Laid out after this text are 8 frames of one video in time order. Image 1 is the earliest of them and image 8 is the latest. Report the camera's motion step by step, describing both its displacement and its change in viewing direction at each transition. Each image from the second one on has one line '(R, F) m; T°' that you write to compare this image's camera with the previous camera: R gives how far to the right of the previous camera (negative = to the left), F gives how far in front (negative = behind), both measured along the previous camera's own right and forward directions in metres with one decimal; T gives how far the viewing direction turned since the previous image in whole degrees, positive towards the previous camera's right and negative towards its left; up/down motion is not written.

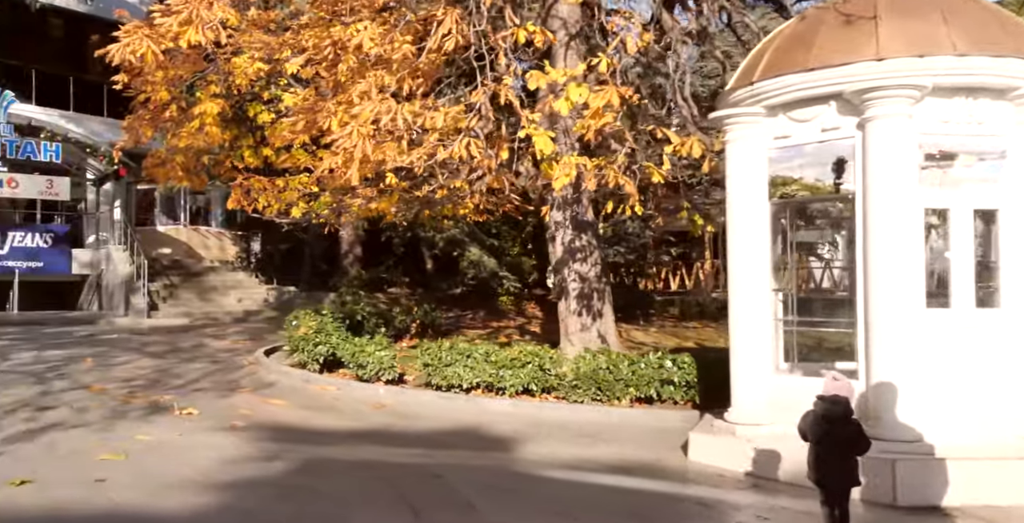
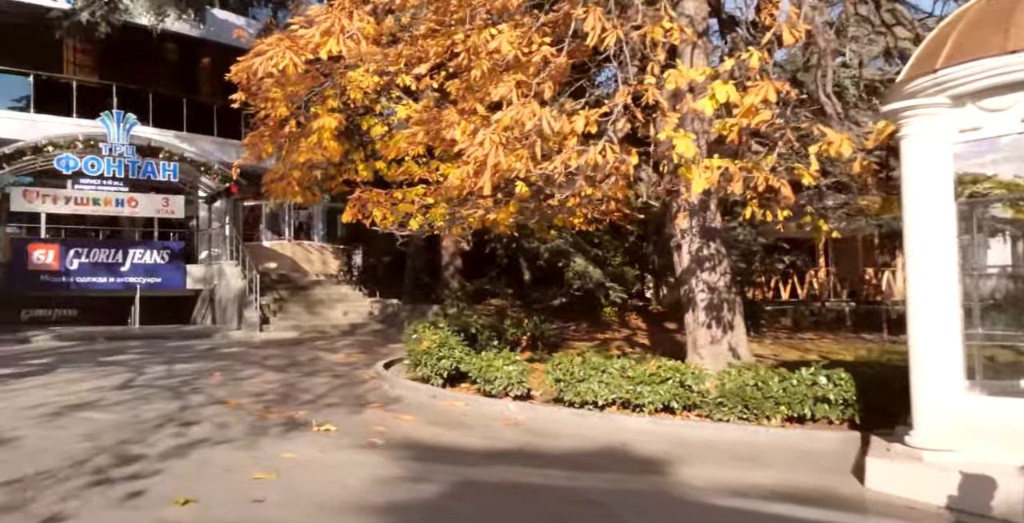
(-0.6, +0.3) m; -6°
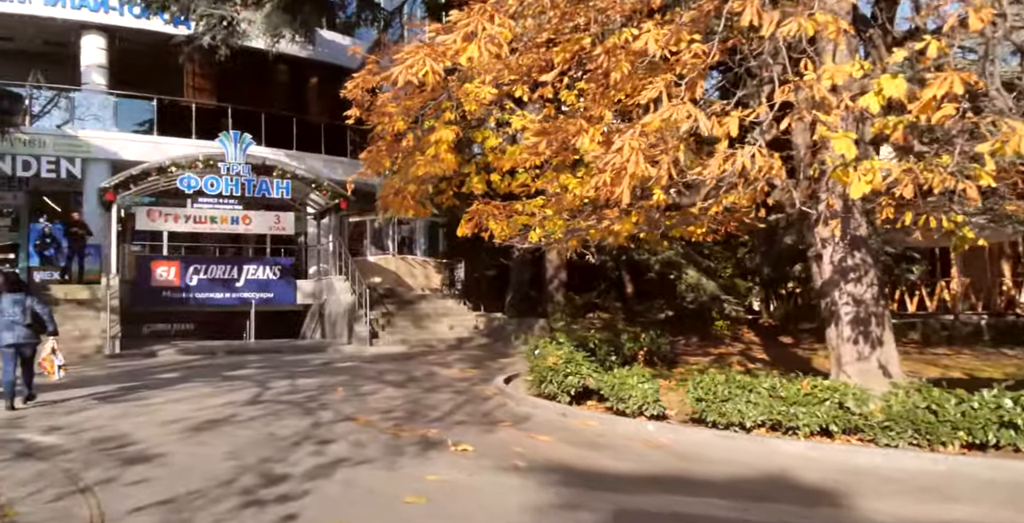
(-0.5, +0.3) m; -6°
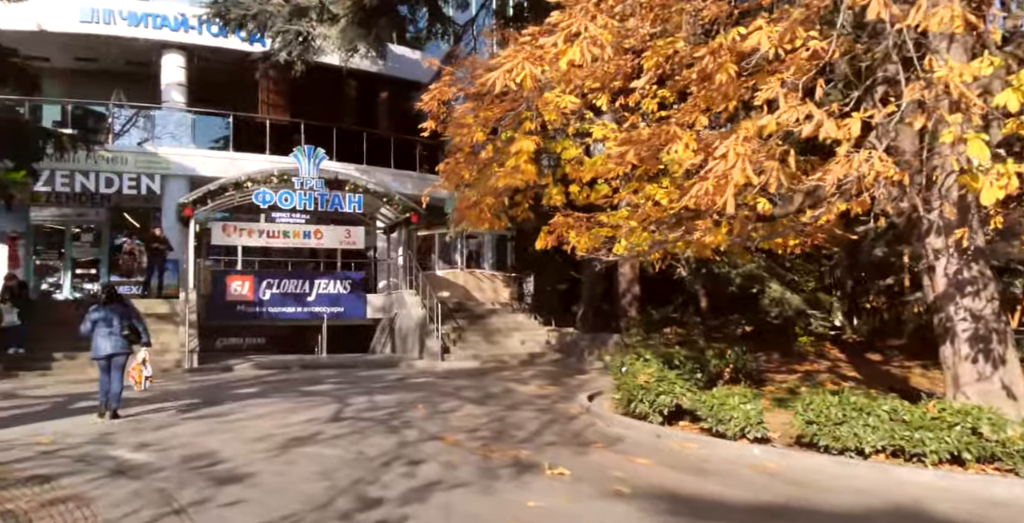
(-0.3, +0.3) m; -4°
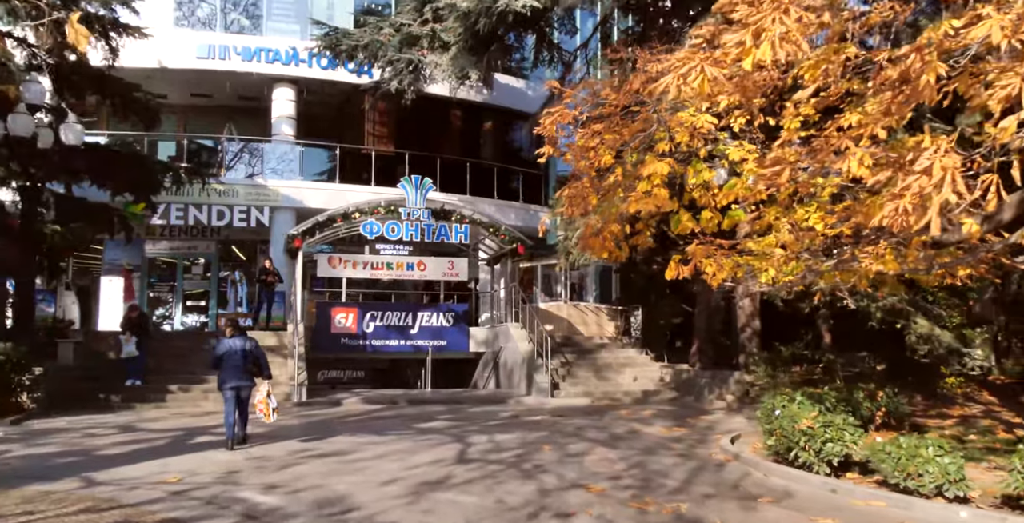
(-0.6, +0.6) m; -6°
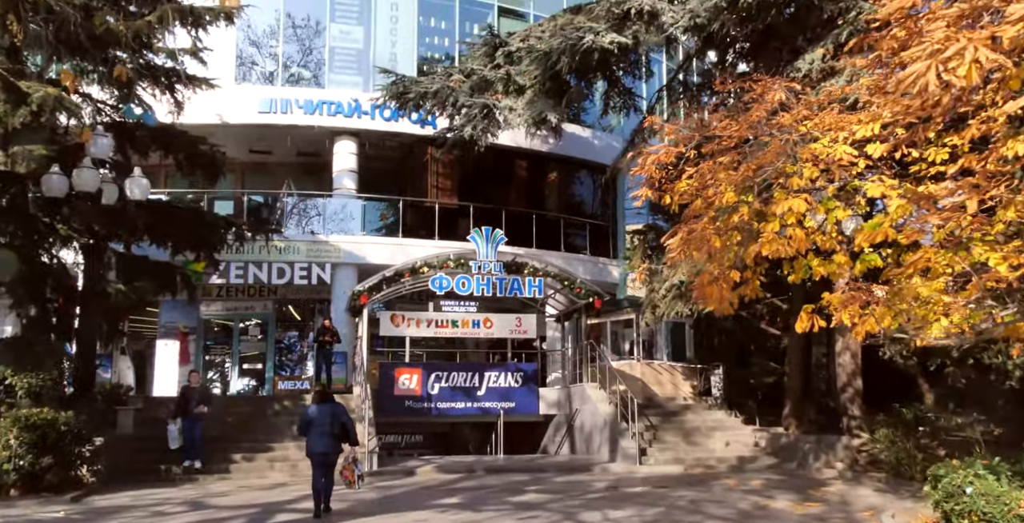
(-0.9, +1.0) m; -3°
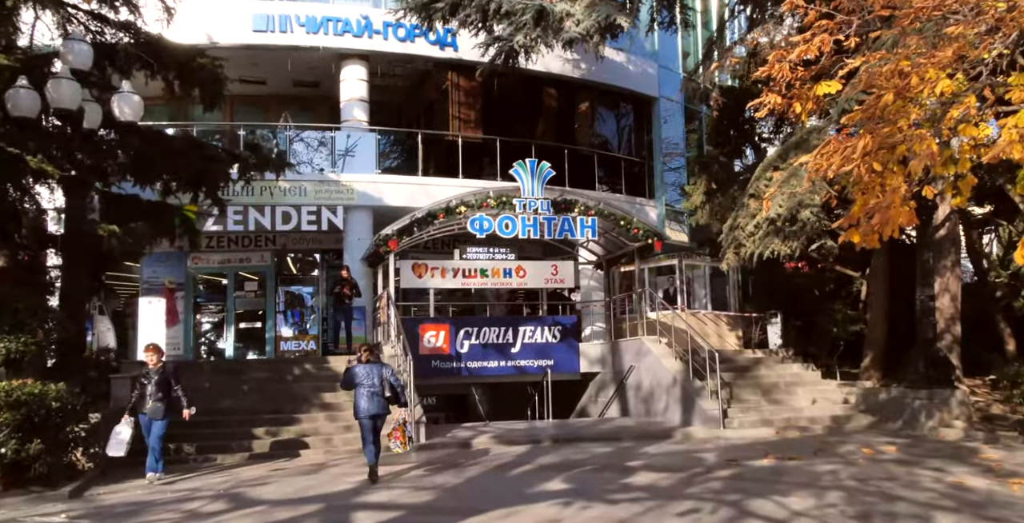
(-1.5, +2.1) m; +2°
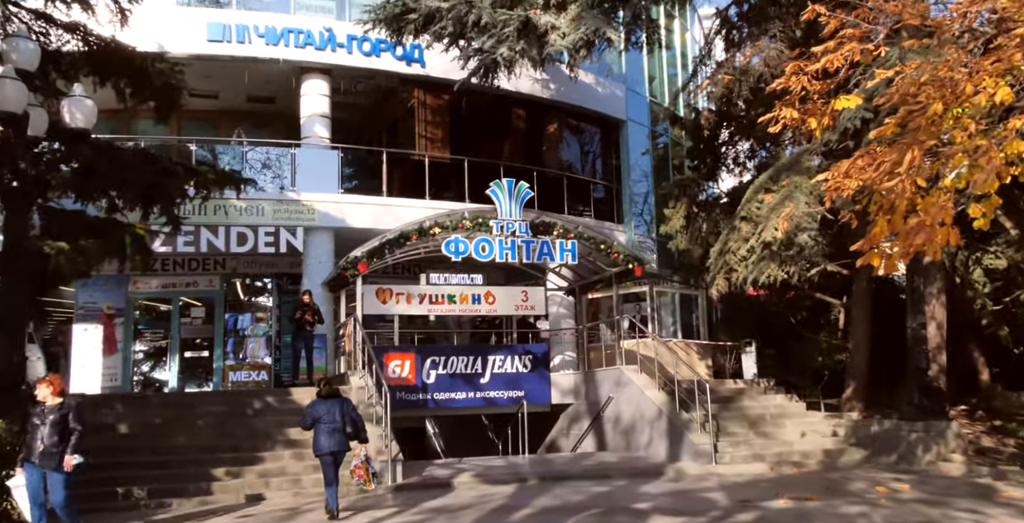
(-0.6, +0.8) m; +5°
